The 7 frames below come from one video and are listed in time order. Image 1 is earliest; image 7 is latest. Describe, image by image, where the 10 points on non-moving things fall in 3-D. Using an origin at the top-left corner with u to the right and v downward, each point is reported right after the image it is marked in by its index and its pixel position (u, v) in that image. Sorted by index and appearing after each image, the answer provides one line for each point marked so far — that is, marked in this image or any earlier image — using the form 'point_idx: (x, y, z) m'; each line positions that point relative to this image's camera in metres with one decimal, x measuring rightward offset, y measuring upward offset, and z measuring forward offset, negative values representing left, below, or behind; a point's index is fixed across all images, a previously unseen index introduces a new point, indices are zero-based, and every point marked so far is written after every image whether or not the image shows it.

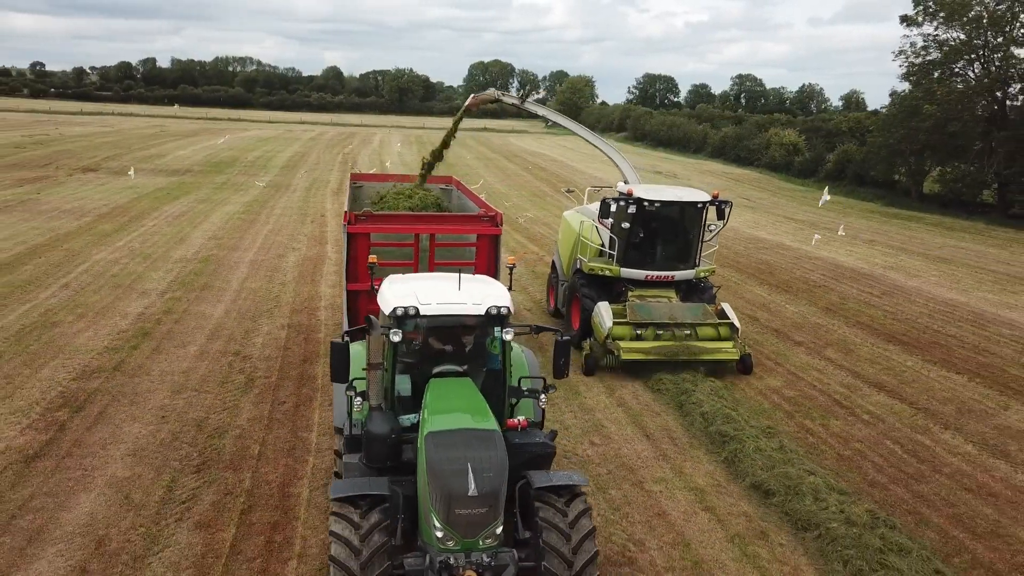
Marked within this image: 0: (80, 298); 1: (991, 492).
0: (-6.6, -0.1, +12.3) m
1: (+4.2, -1.8, +7.1) m
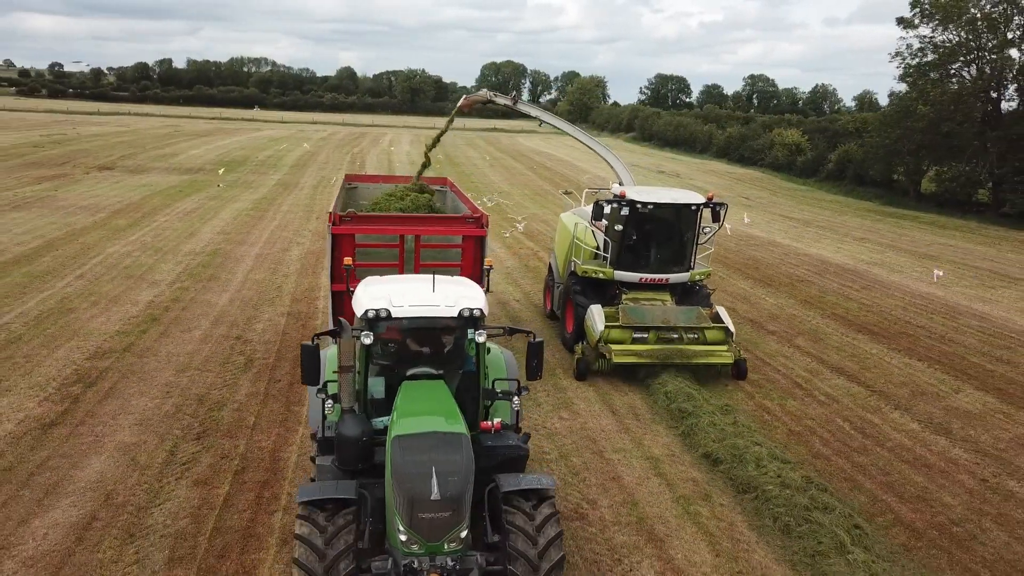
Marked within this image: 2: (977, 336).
0: (-6.7, 0.0, +13.0) m
1: (+3.9, -1.7, +7.7) m
2: (+7.0, -0.7, +12.3) m
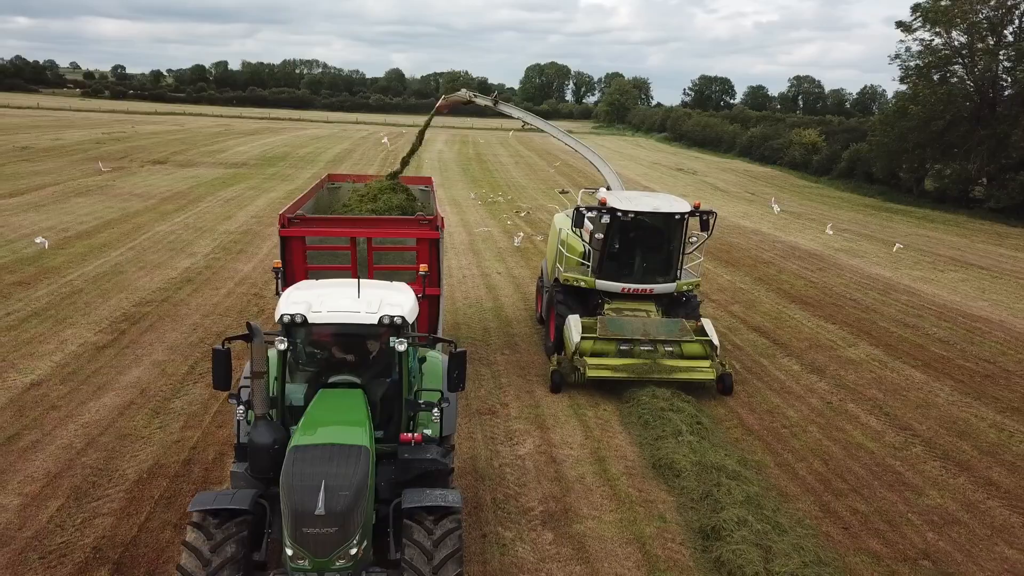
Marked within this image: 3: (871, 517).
0: (-7.1, +0.6, +15.5) m
1: (+3.3, -1.2, +9.5) m
2: (+6.6, -0.3, +14.0) m
3: (+2.9, -1.9, +6.5) m
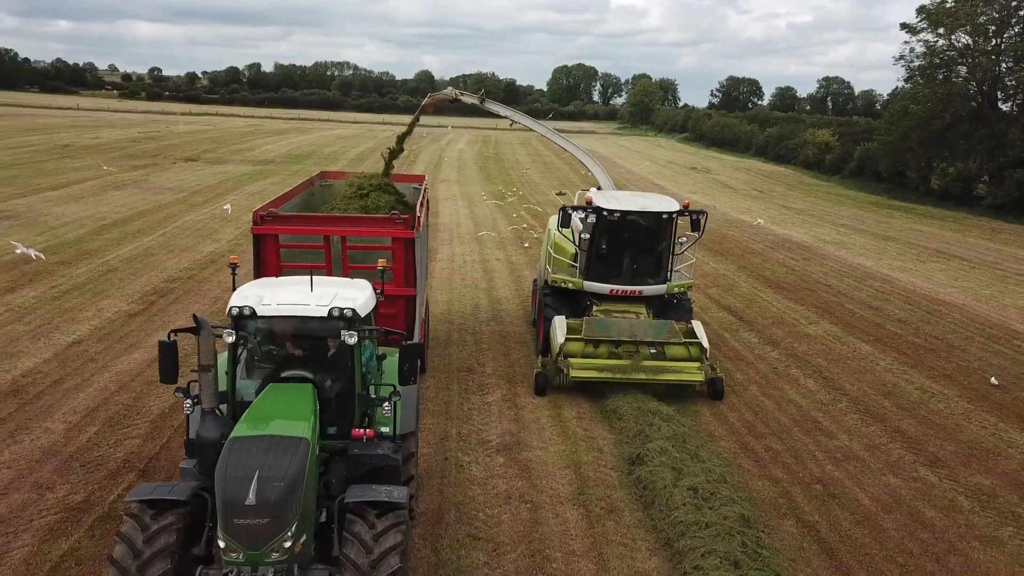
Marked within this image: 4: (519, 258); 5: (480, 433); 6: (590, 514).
0: (-7.1, +1.0, +16.9) m
1: (+3.0, -0.9, +10.6) m
2: (+6.5, -0.1, +14.9) m
3: (+2.5, -1.6, +7.6) m
4: (+0.2, +0.6, +16.8) m
5: (-0.3, -1.4, +7.8) m
6: (+0.6, -1.8, +6.3) m
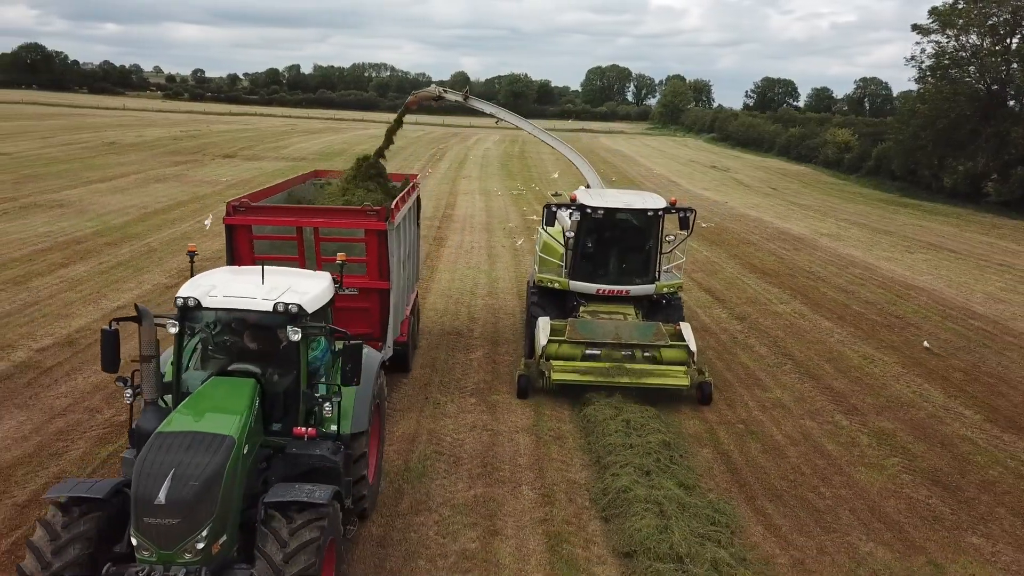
0: (-7.0, +1.4, +18.4) m
1: (+2.8, -0.6, +11.7) m
2: (+6.6, +0.2, +15.9) m
3: (+2.2, -1.2, +8.8) m
4: (+0.3, +1.0, +18.1) m
5: (-0.6, -1.0, +9.1) m
6: (+0.3, -1.4, +7.6) m
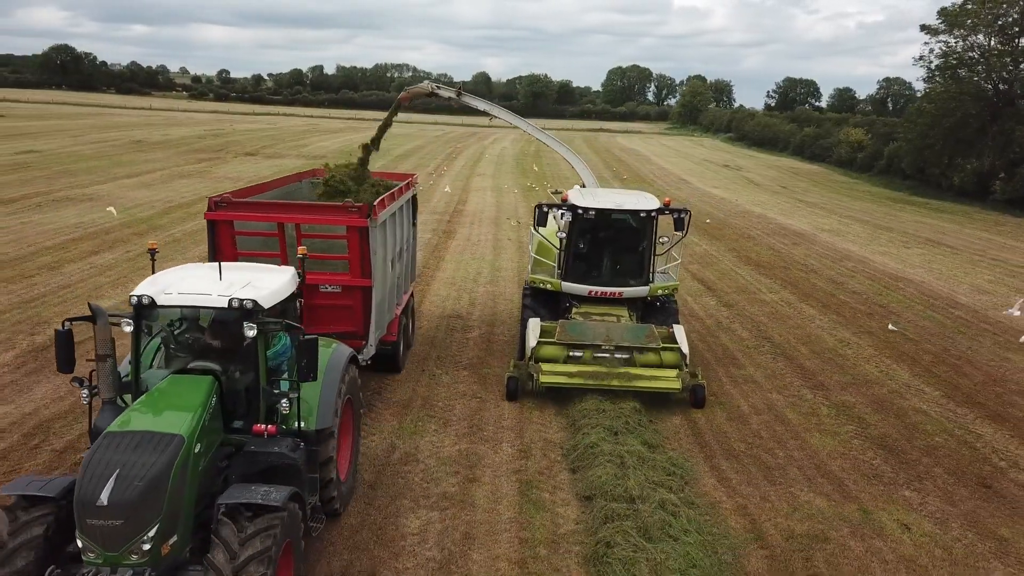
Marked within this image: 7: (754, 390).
0: (-6.8, +1.6, +19.4) m
1: (+2.8, -0.4, +12.4) m
2: (+6.7, +0.4, +16.5) m
3: (+2.1, -1.0, +9.5) m
4: (+0.4, +1.2, +18.8) m
5: (-0.7, -0.8, +9.9) m
6: (+0.1, -1.2, +8.3) m
7: (+2.7, -1.2, +9.1) m
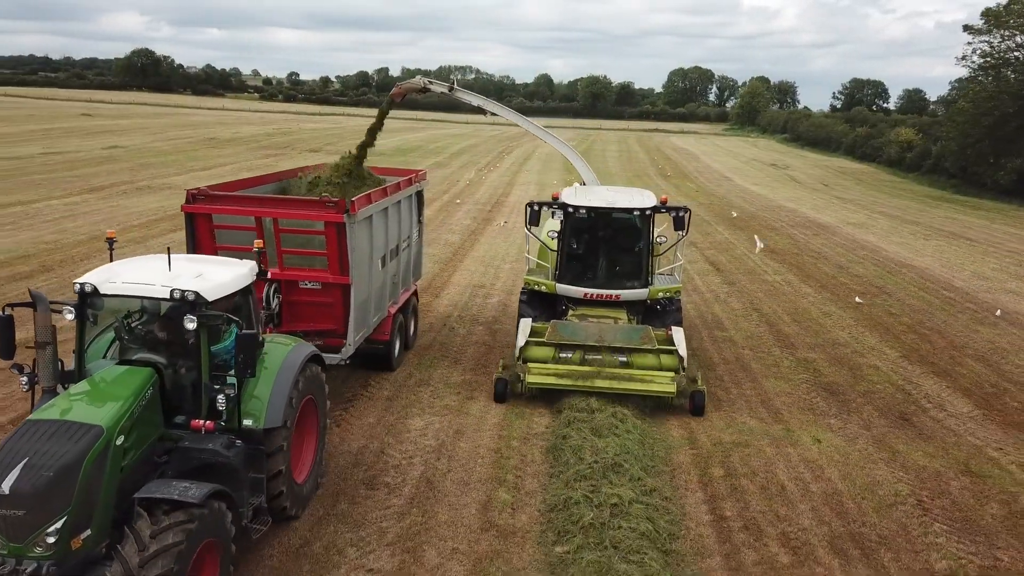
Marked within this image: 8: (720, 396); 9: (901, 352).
0: (-5.9, +2.1, +21.4) m
1: (+3.1, 0.0, +13.7) m
2: (+7.3, +0.7, +17.5) m
3: (+2.2, -0.6, +10.8) m
4: (+1.3, +1.6, +20.3) m
5: (-0.5, -0.4, +11.4) m
6: (+0.1, -0.8, +9.8) m
7: (+2.8, -0.8, +10.4) m
8: (+2.2, -1.1, +8.6) m
9: (+5.1, -0.8, +10.6) m
